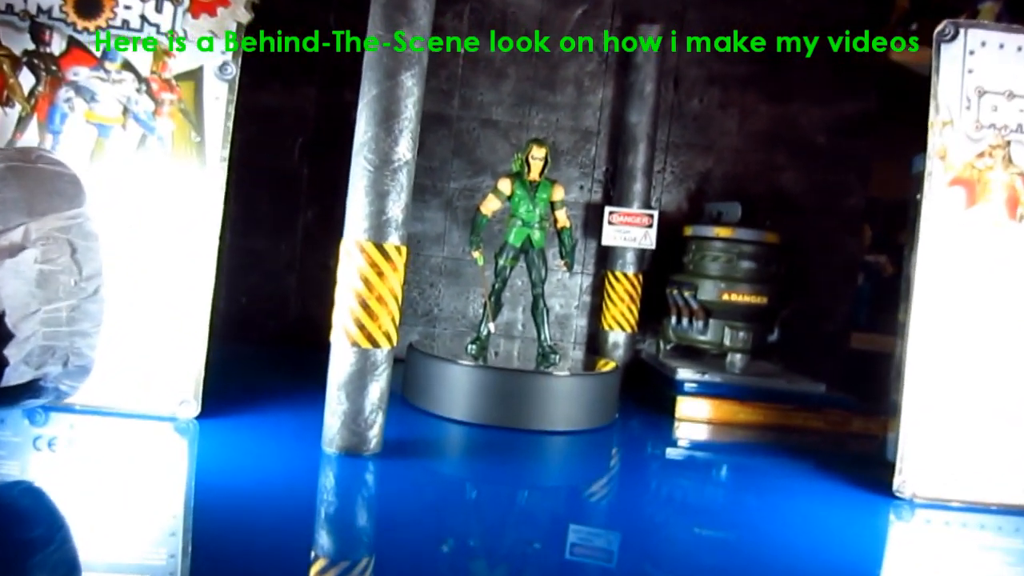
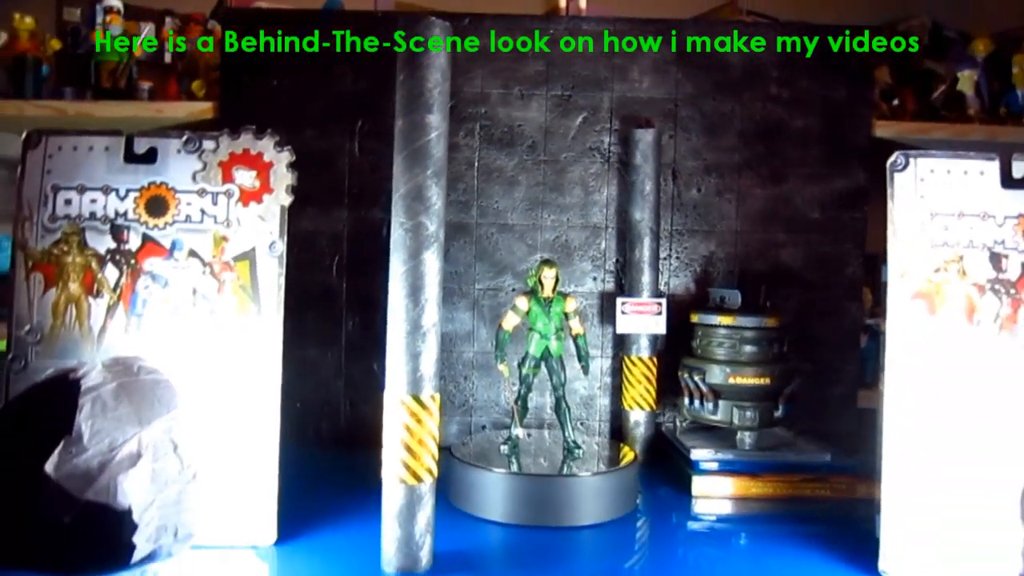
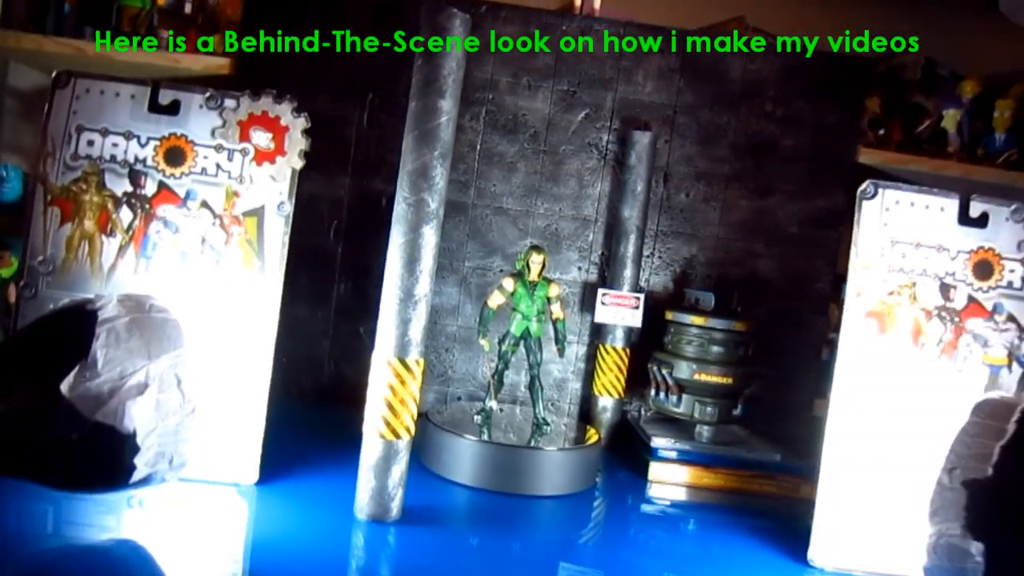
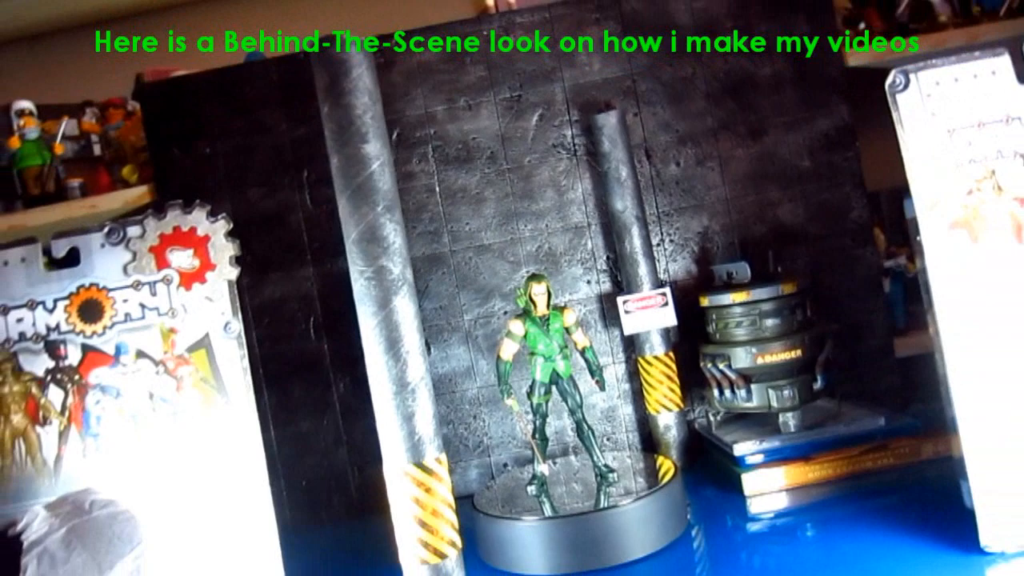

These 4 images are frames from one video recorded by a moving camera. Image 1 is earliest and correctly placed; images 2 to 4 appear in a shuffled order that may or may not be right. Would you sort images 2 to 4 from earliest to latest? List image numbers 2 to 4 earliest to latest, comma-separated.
4, 2, 3
